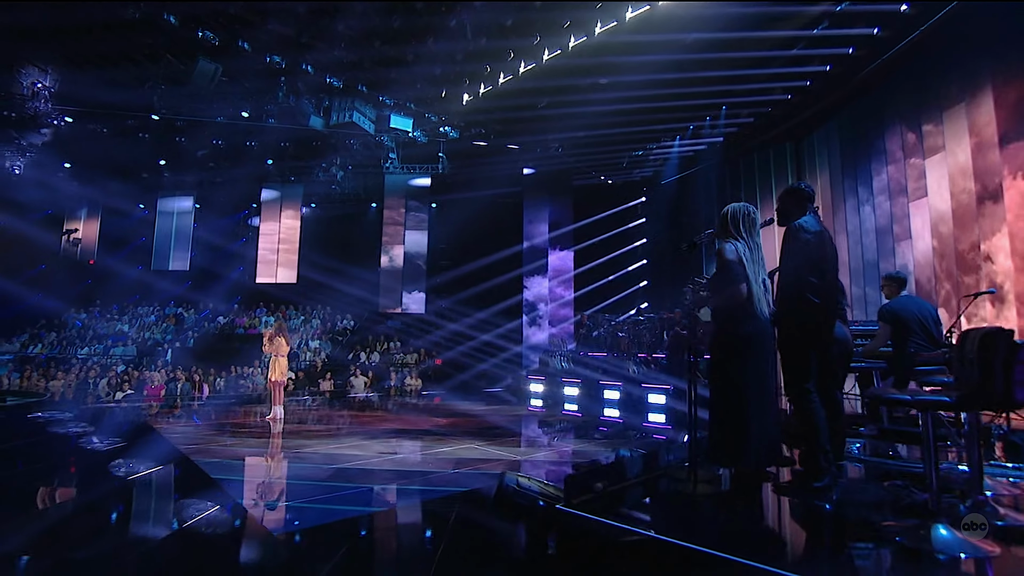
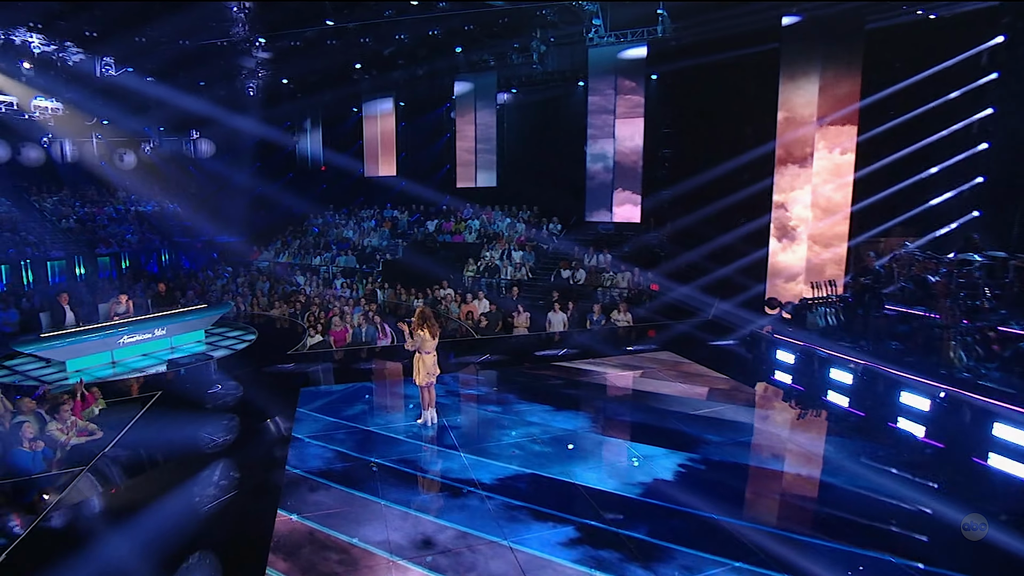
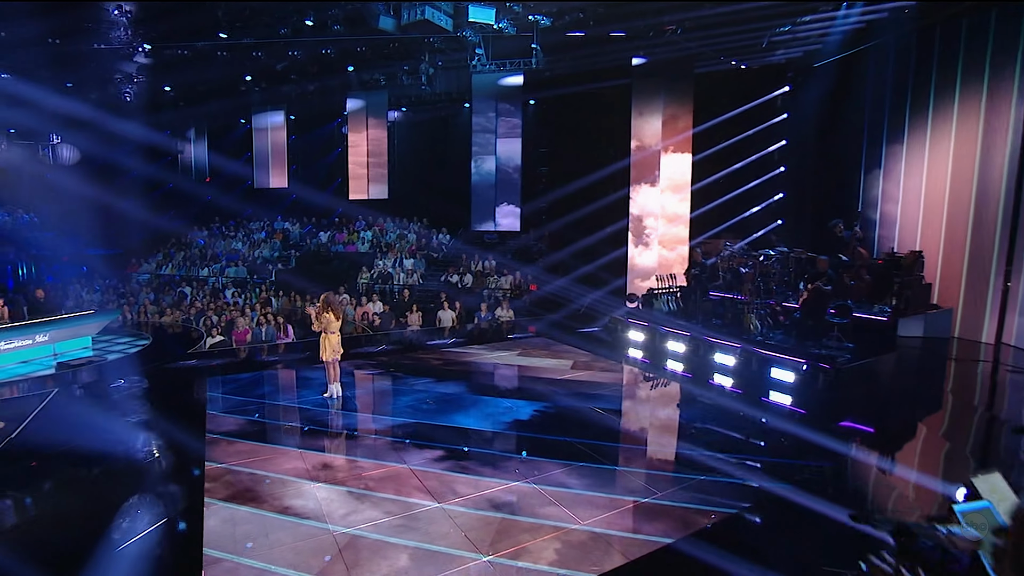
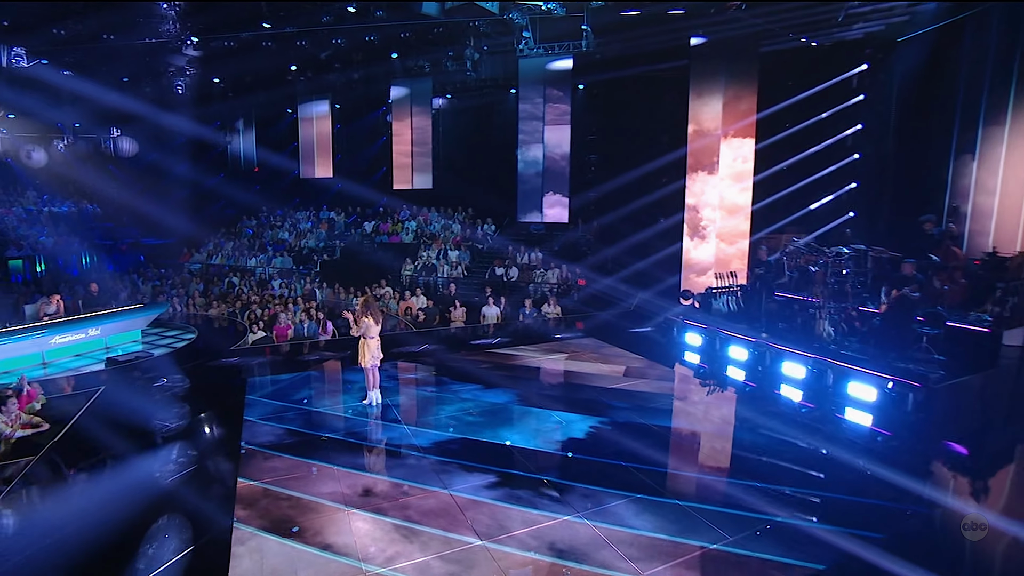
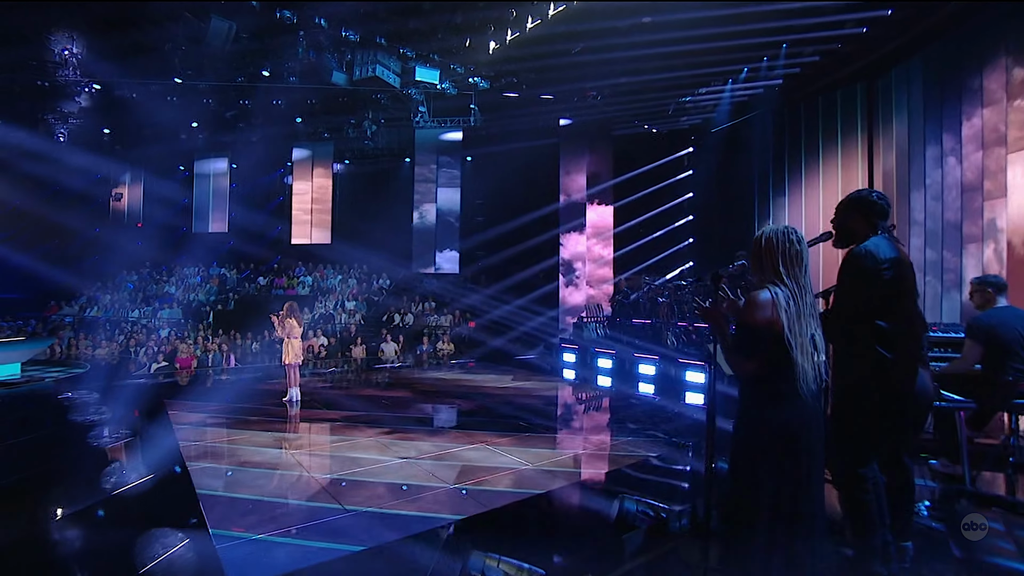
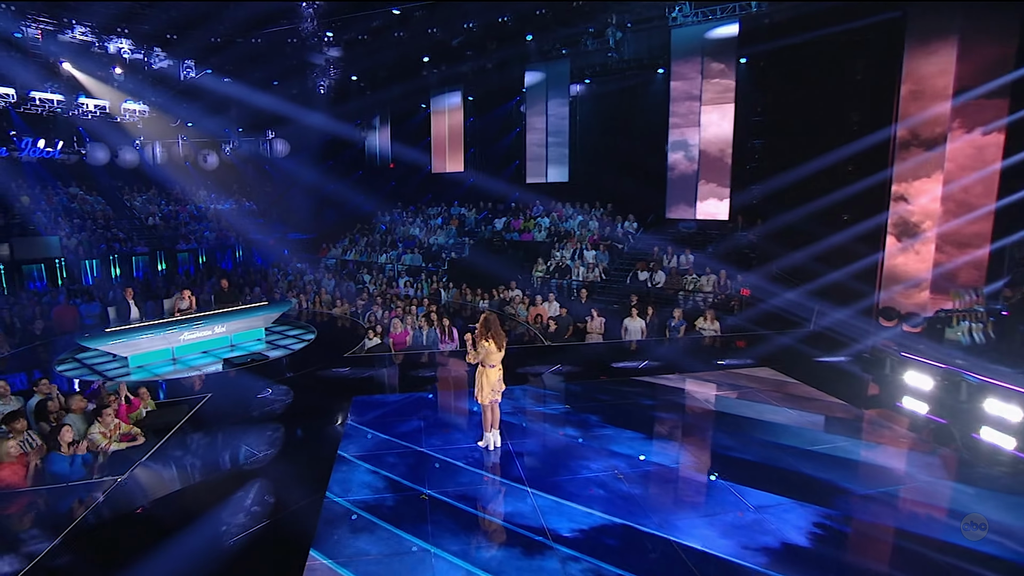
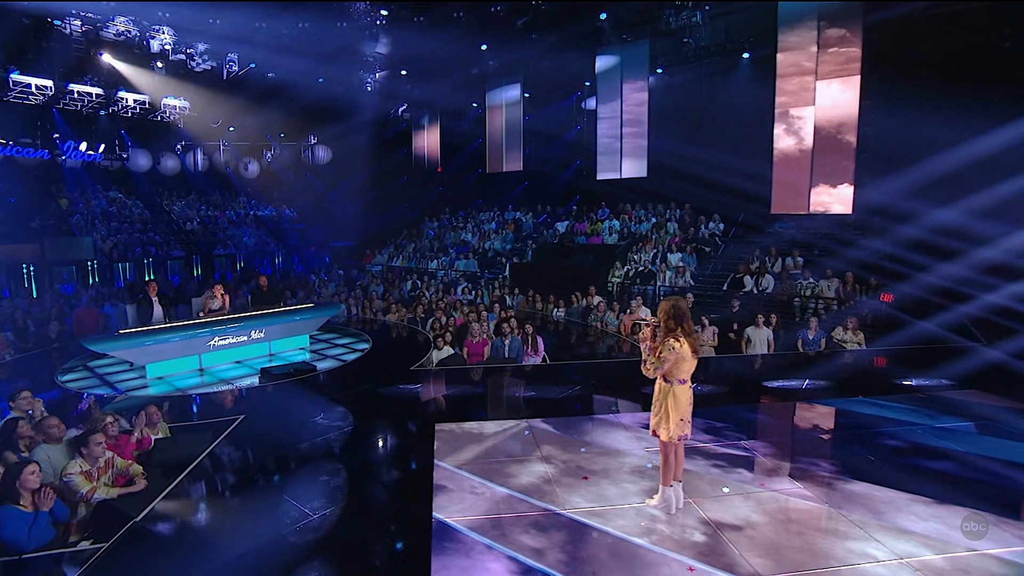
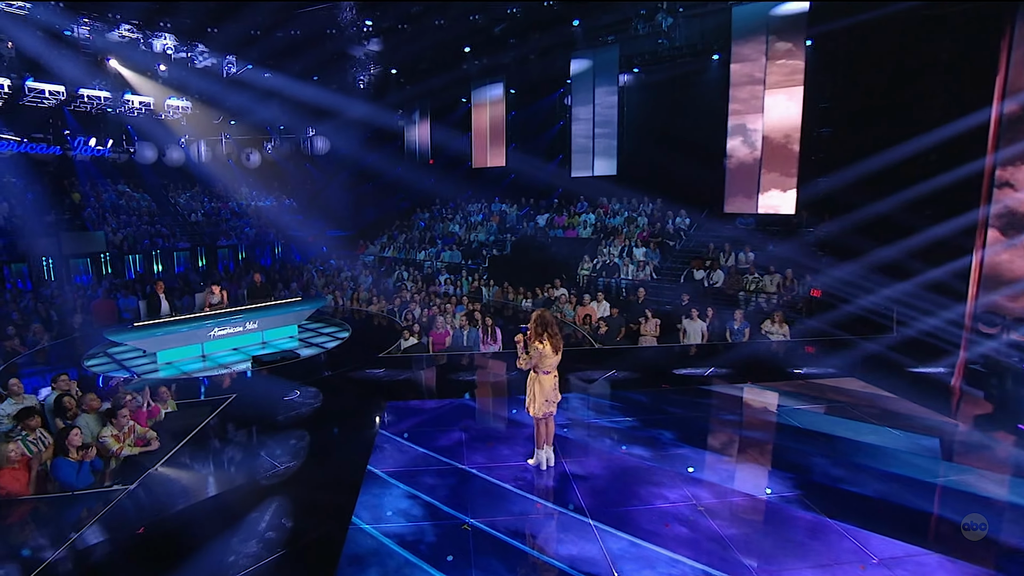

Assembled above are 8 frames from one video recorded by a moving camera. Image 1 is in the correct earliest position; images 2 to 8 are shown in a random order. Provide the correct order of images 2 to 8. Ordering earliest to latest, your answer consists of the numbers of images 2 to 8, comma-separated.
5, 3, 4, 2, 6, 8, 7
